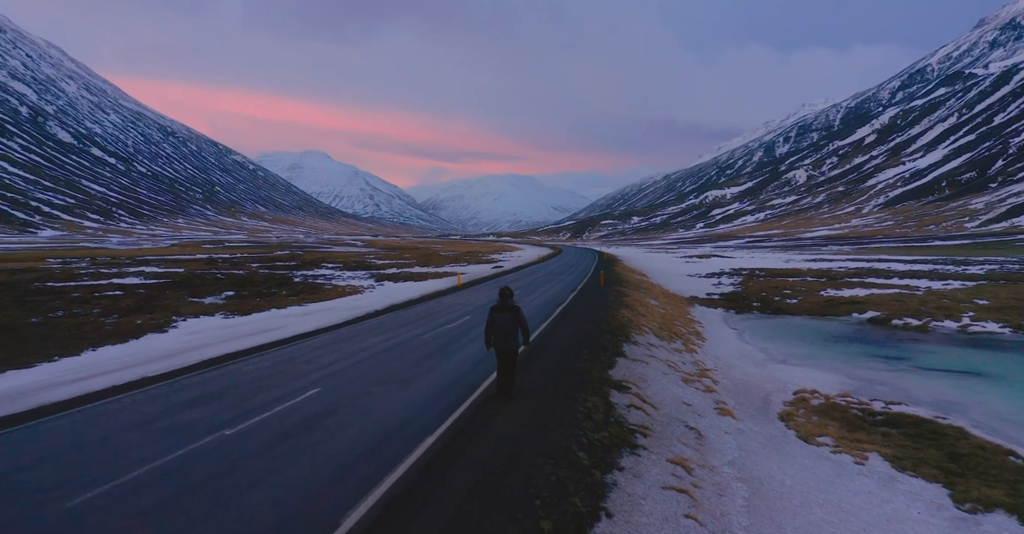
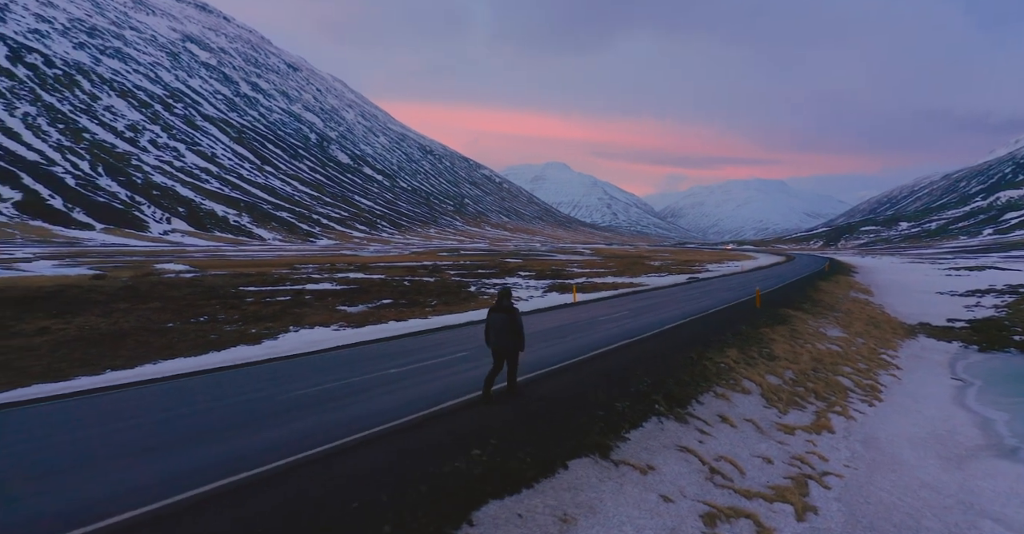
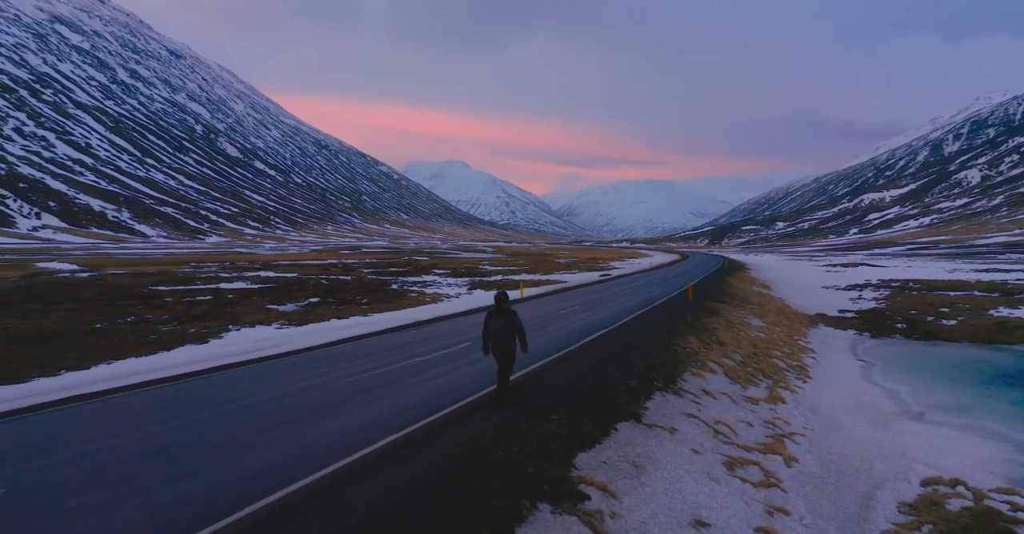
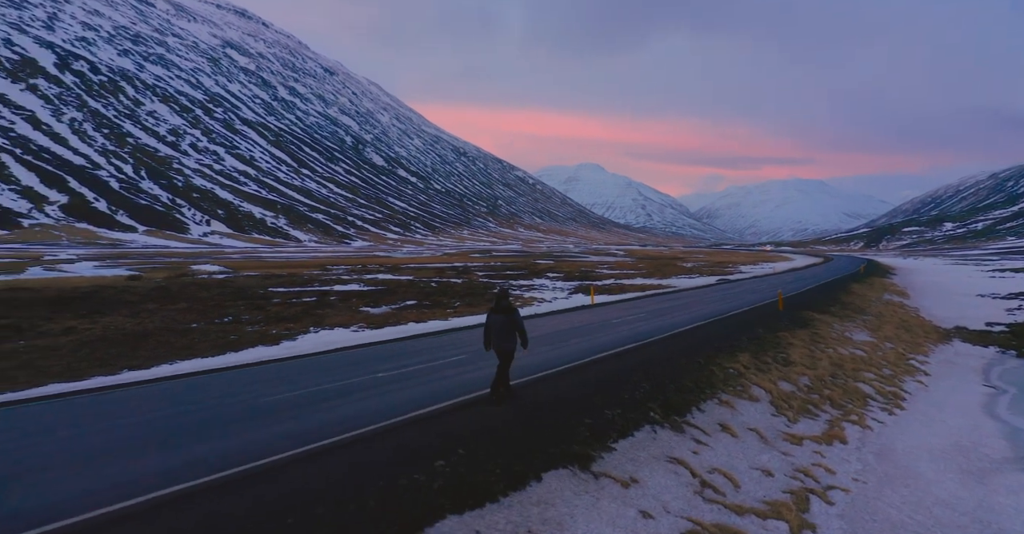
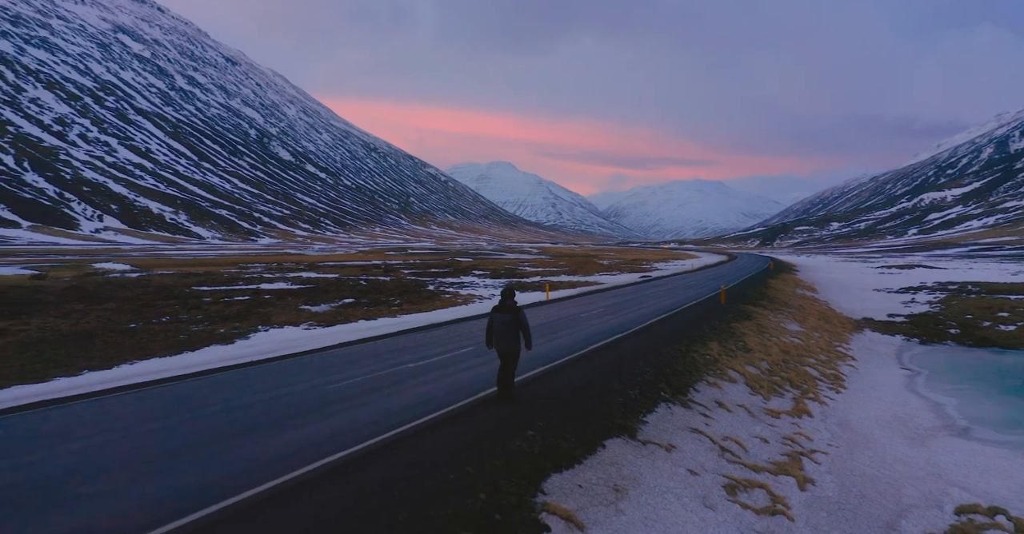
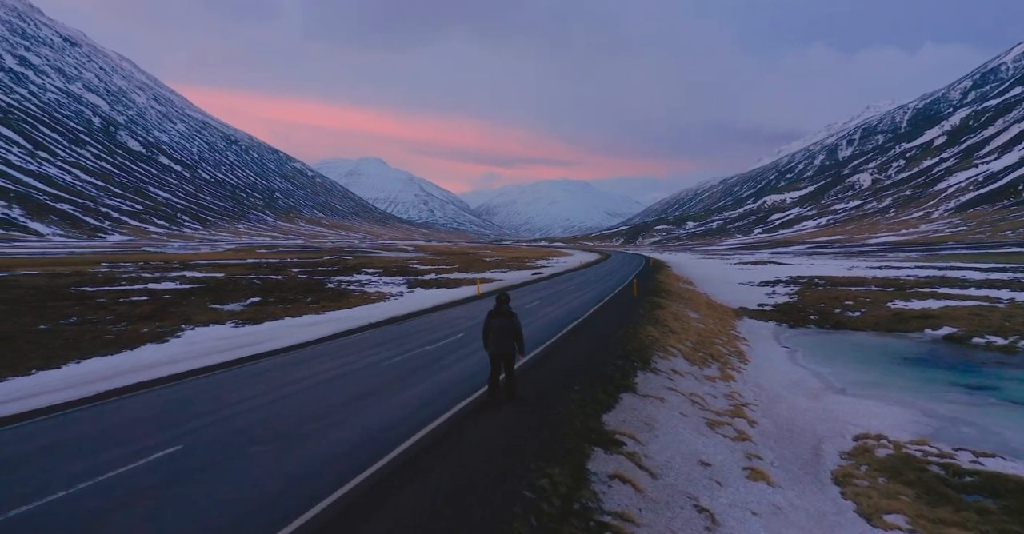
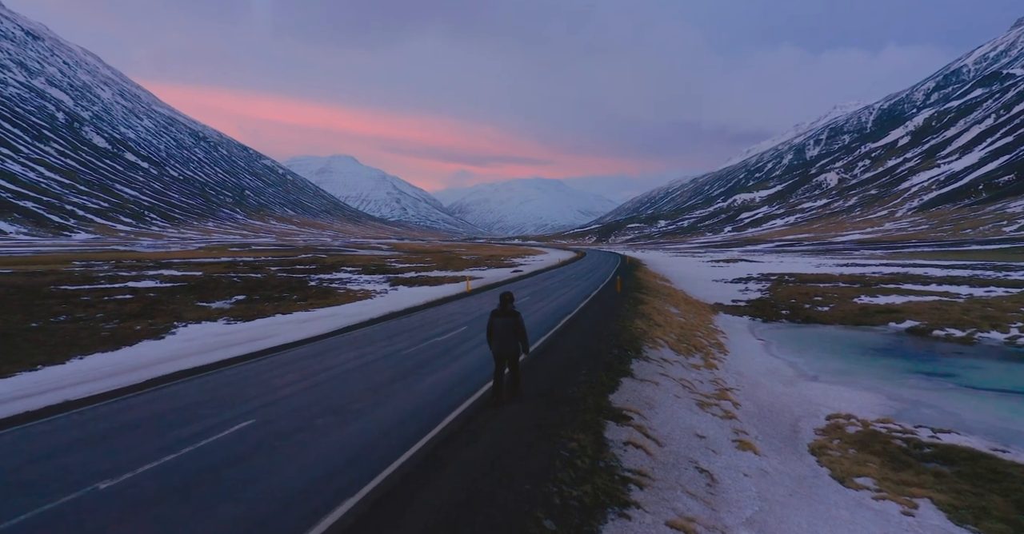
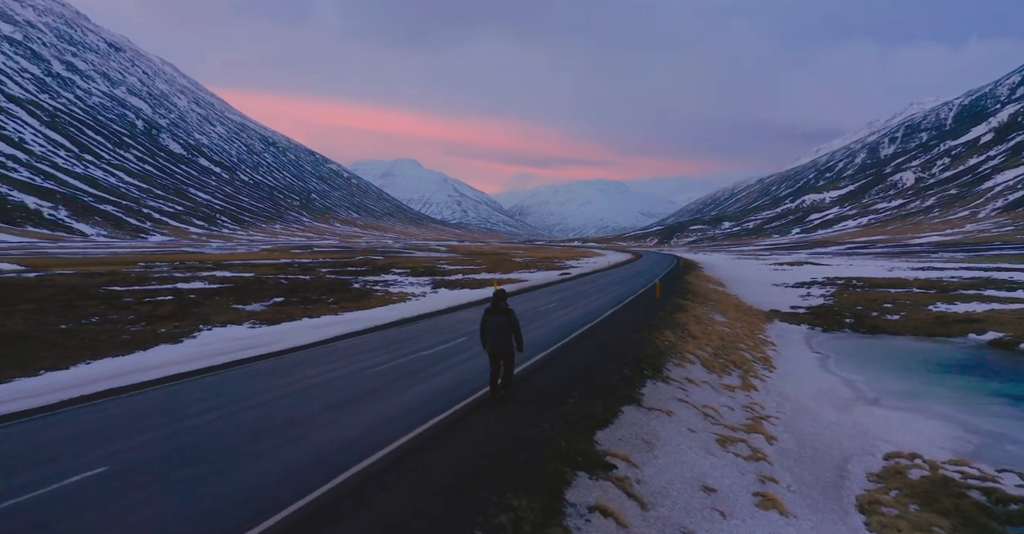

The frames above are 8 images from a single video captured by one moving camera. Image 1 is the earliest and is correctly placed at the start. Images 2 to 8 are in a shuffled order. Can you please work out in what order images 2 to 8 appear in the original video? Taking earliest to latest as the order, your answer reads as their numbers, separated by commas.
7, 6, 8, 3, 5, 2, 4
